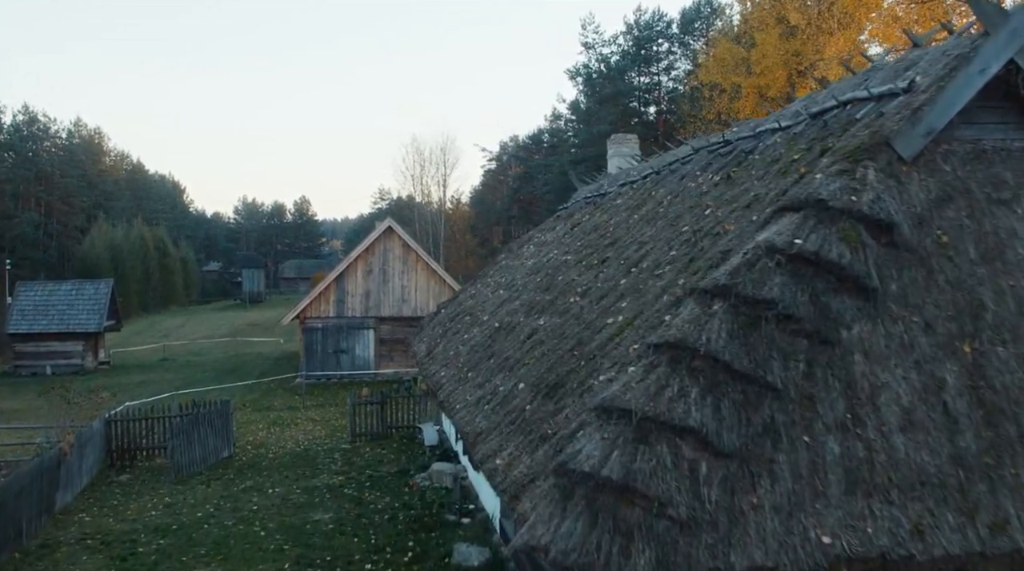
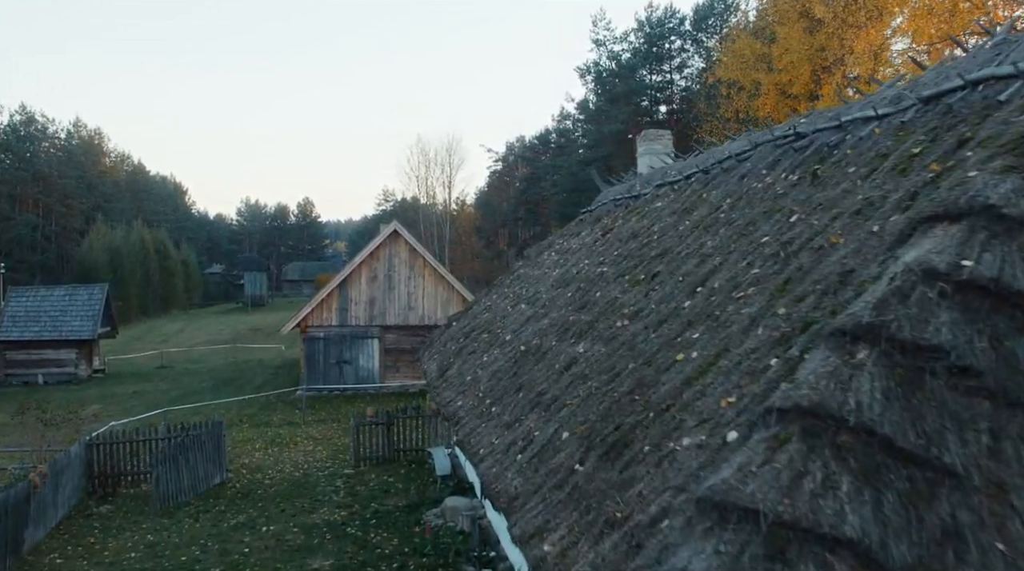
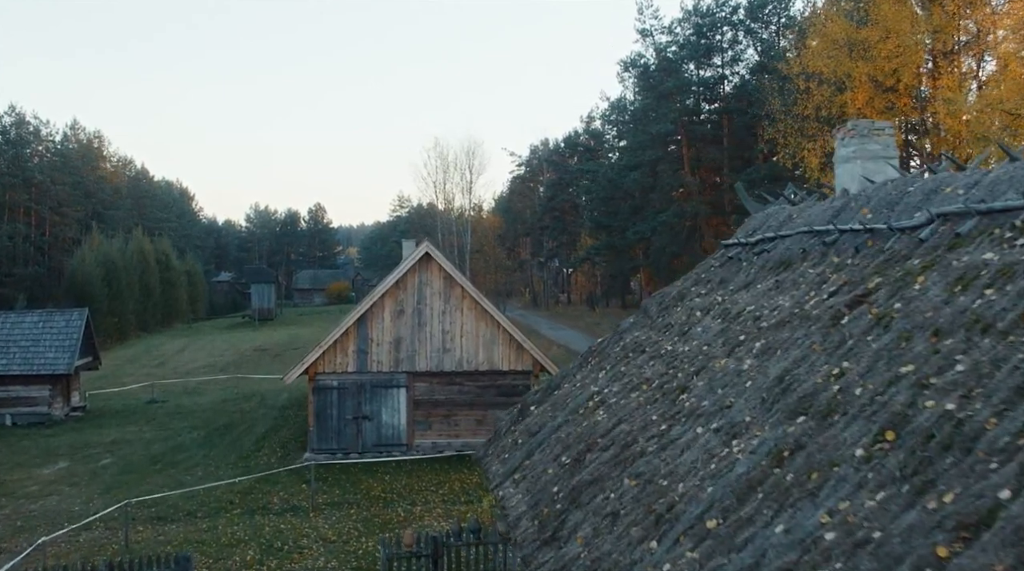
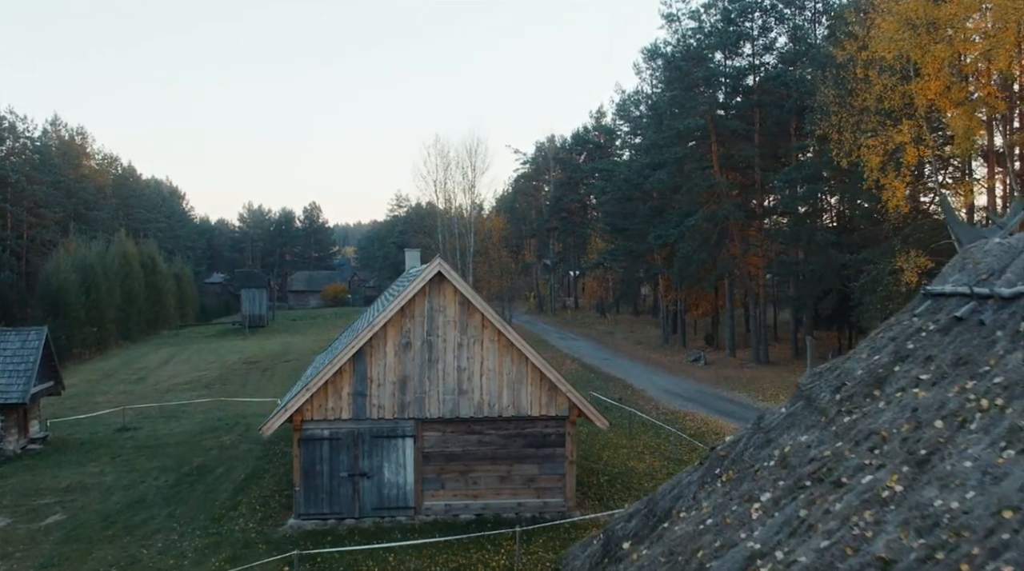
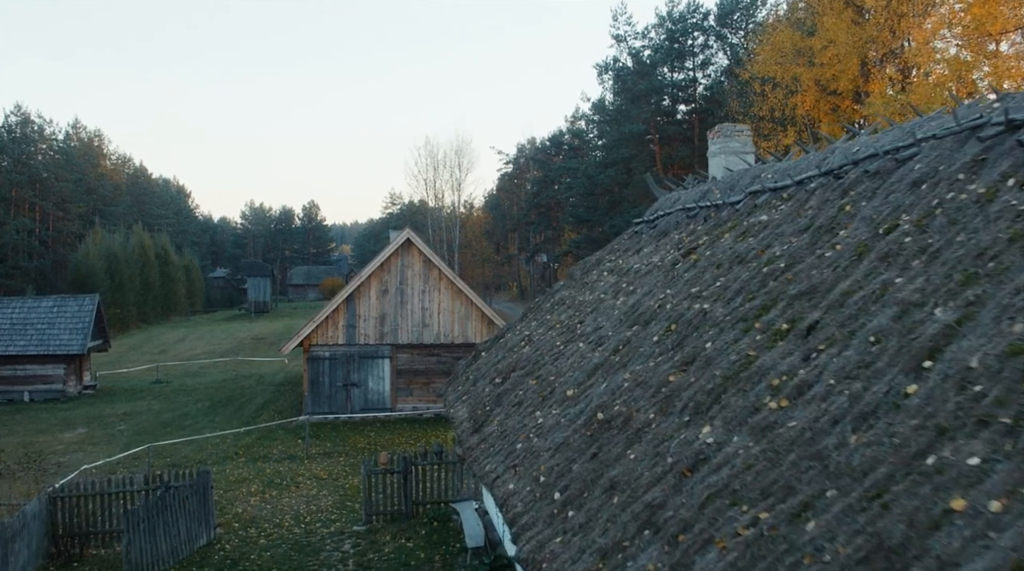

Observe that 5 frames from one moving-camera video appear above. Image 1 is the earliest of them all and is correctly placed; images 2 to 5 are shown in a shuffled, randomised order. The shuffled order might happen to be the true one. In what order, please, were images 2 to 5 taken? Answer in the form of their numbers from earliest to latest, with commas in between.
2, 5, 3, 4
